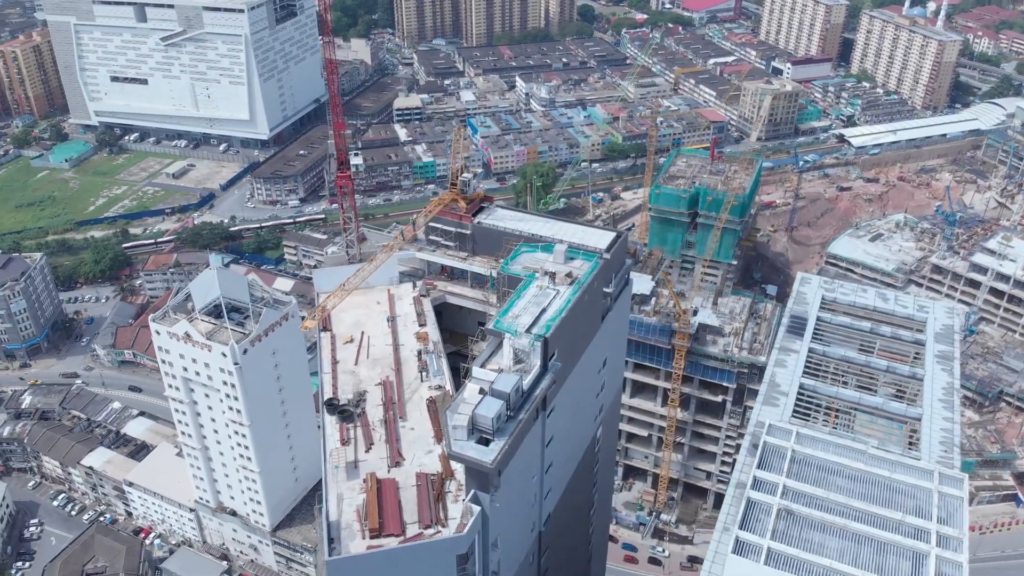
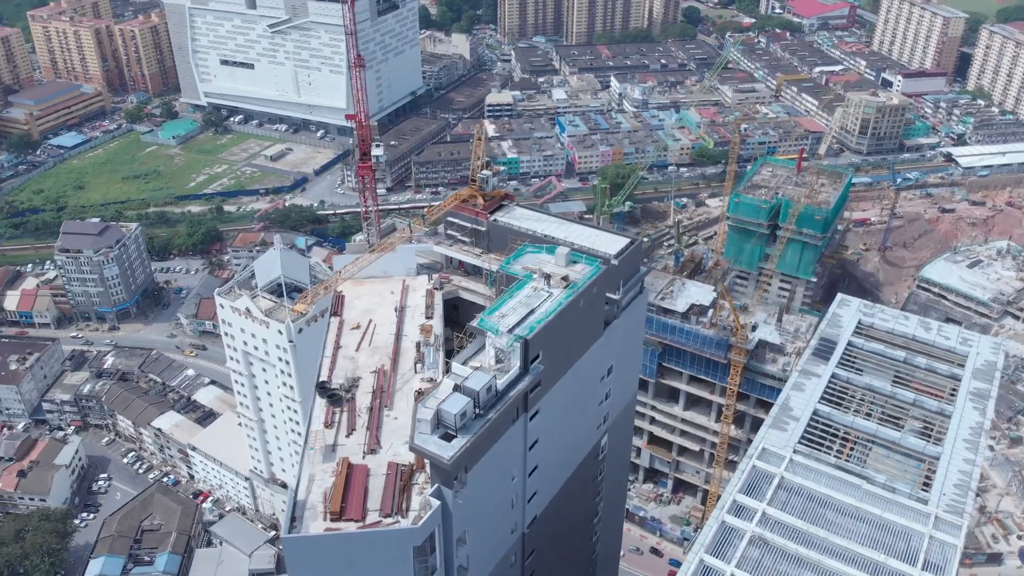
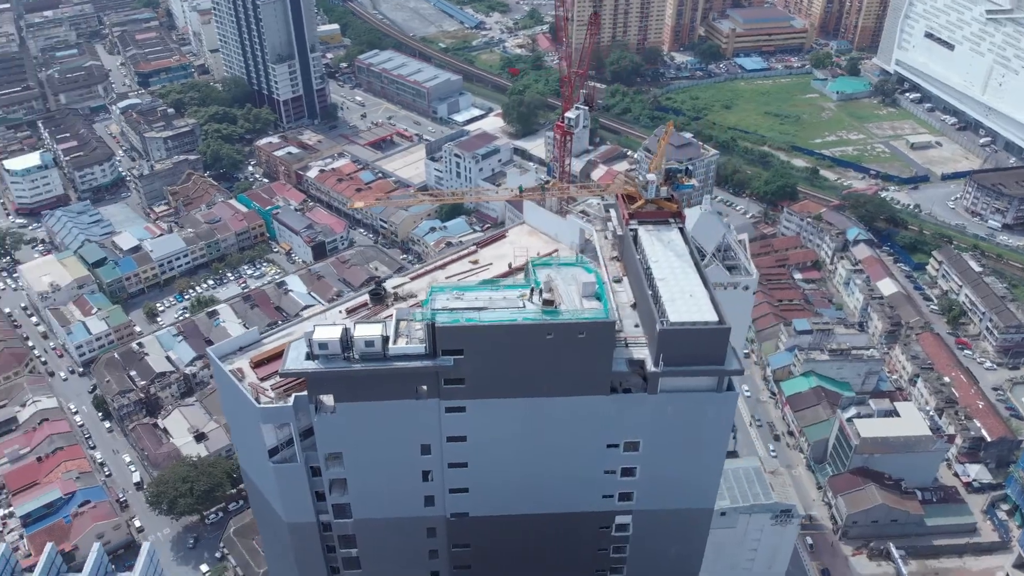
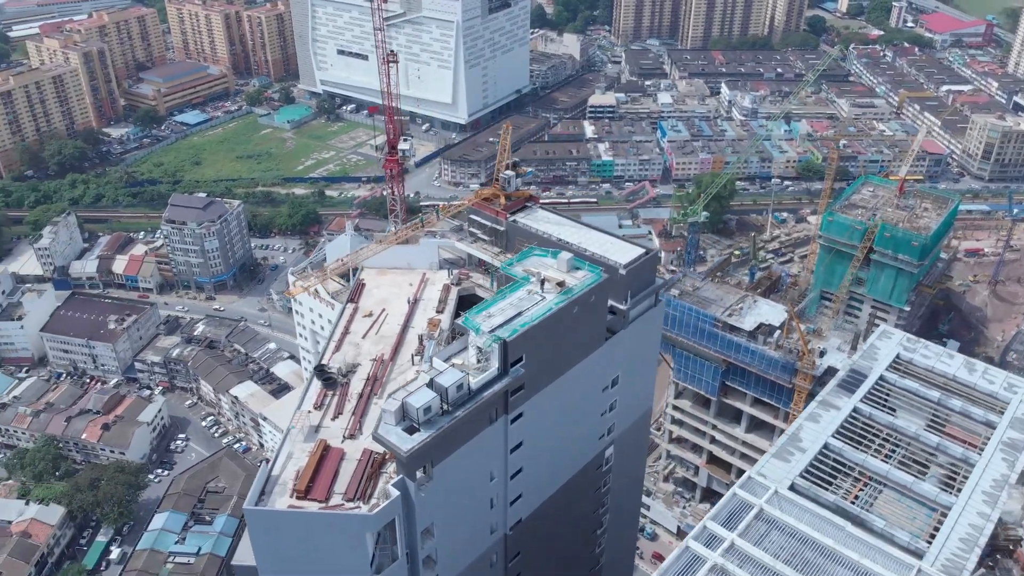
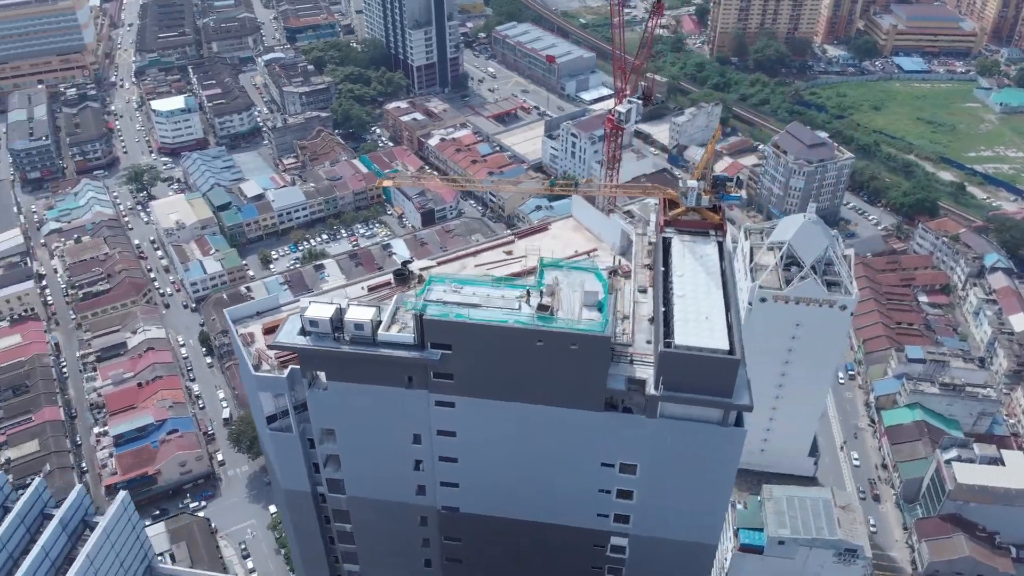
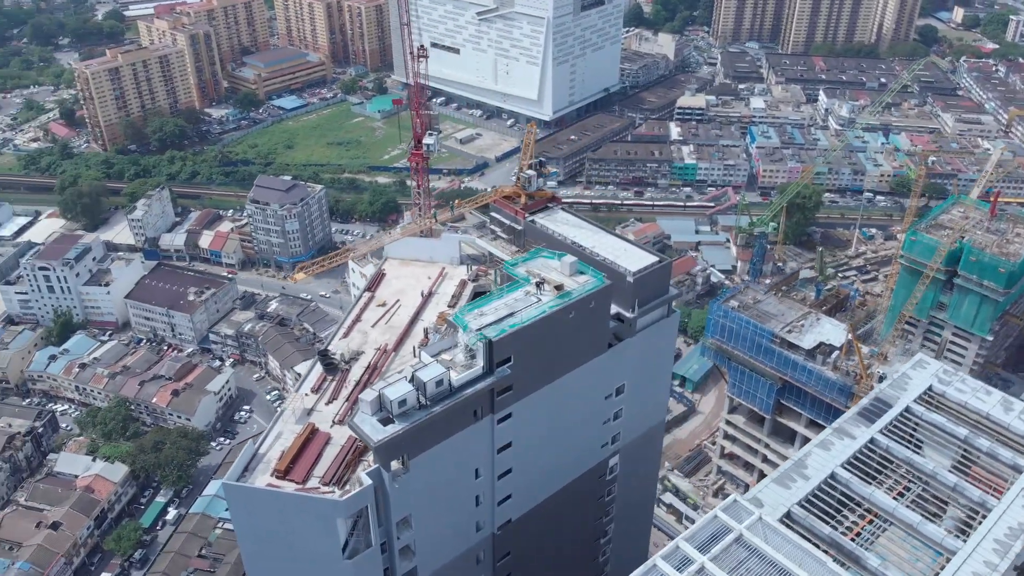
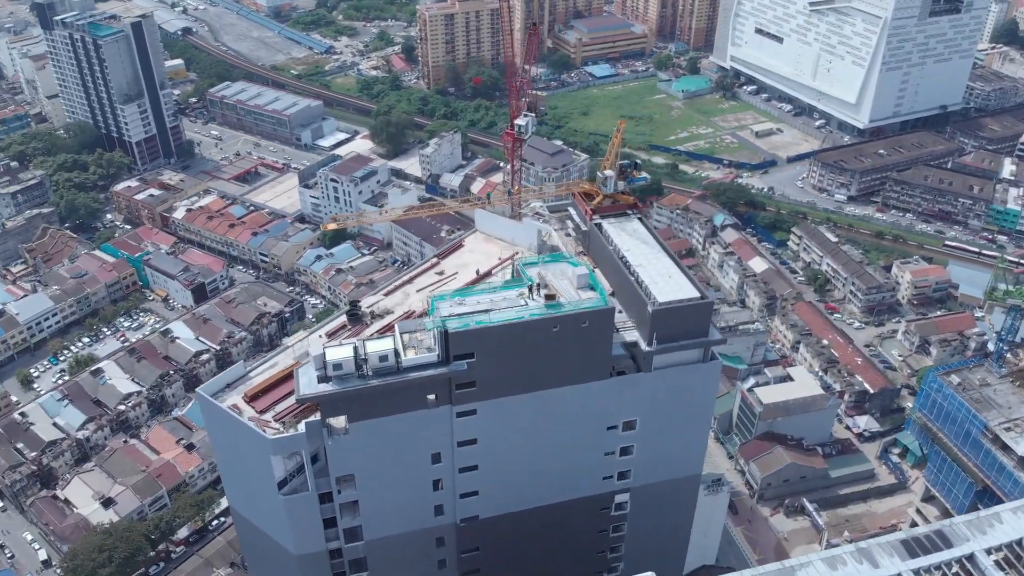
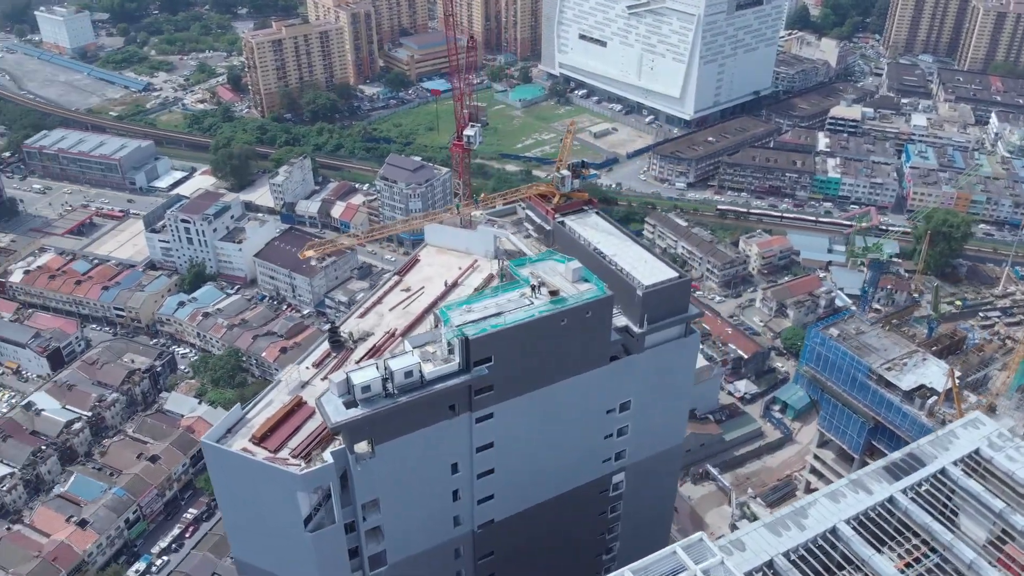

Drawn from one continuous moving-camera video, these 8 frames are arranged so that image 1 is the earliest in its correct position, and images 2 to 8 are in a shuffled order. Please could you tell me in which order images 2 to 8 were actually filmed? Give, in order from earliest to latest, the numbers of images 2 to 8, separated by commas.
2, 4, 6, 8, 7, 3, 5
